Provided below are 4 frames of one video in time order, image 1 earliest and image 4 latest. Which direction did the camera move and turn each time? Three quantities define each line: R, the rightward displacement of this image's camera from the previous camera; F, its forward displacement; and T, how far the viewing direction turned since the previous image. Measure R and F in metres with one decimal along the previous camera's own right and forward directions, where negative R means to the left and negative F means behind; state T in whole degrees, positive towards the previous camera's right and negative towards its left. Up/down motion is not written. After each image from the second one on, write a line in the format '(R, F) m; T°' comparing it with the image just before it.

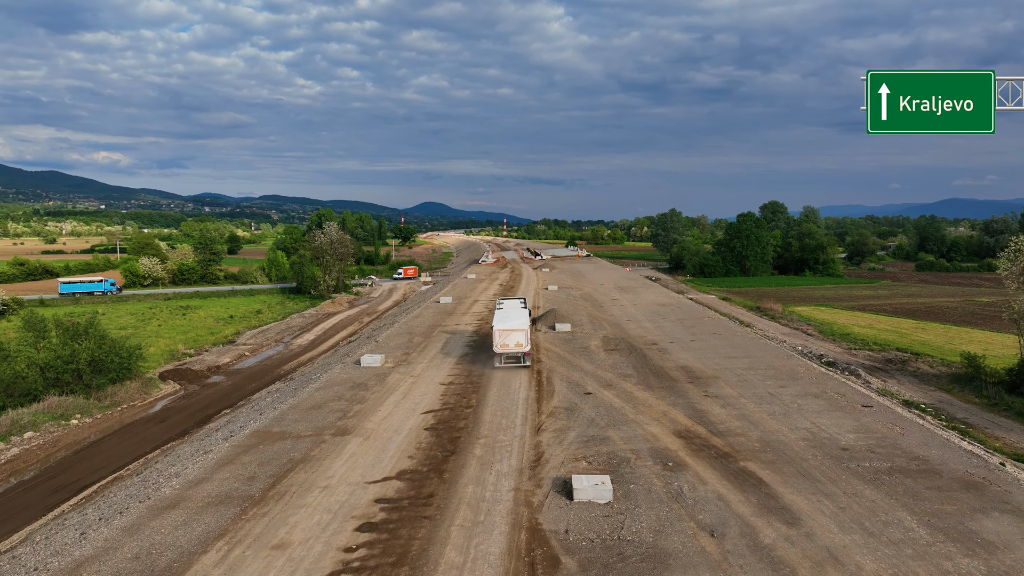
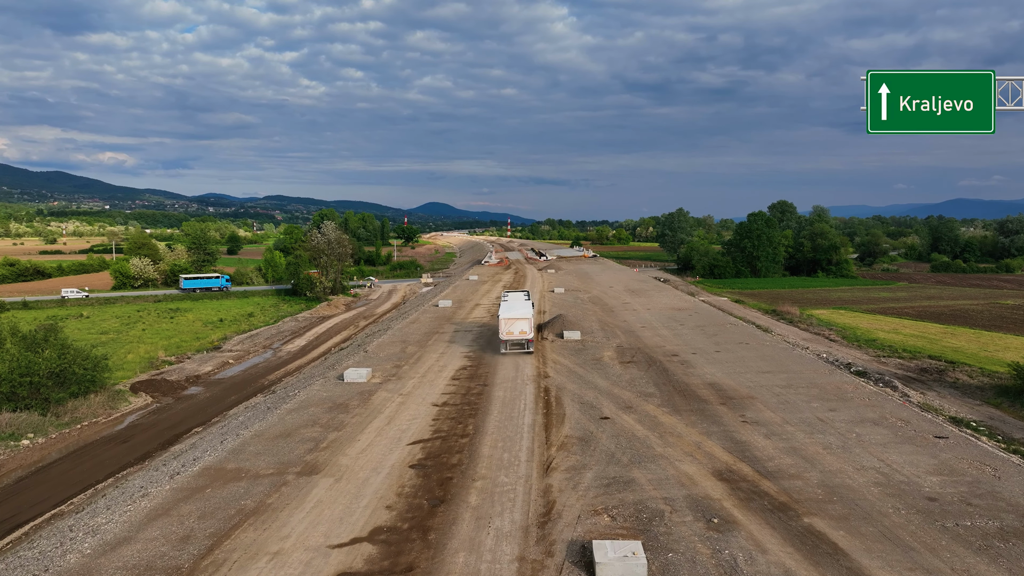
(0.0, +3.0) m; 0°
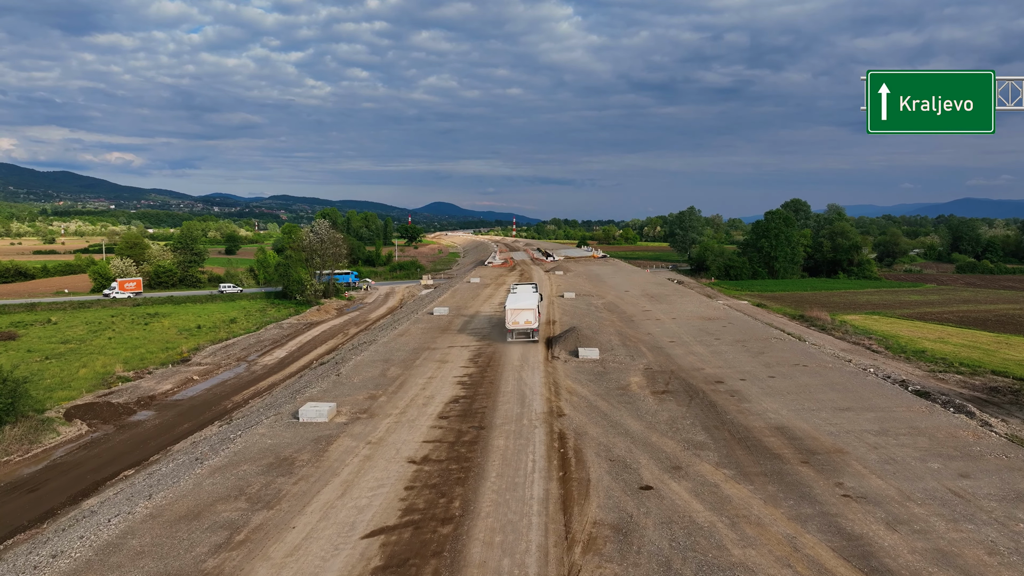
(0.0, +5.0) m; 0°
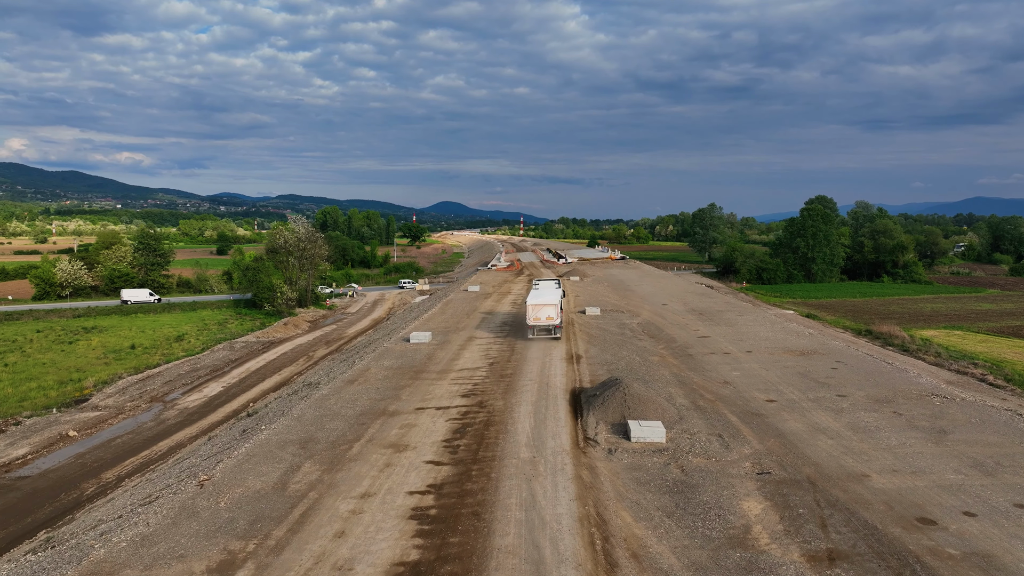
(0.0, +10.2) m; -1°
